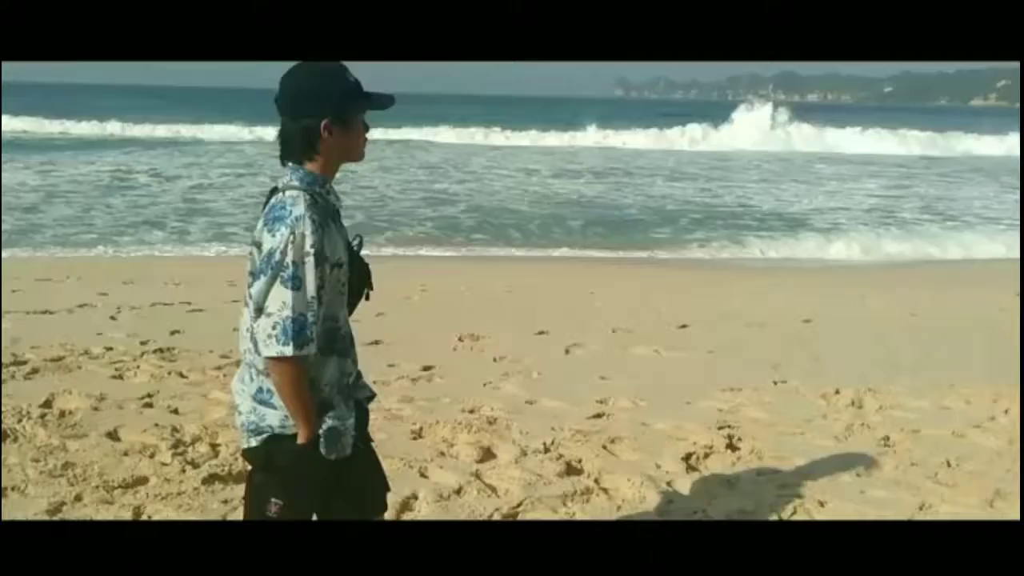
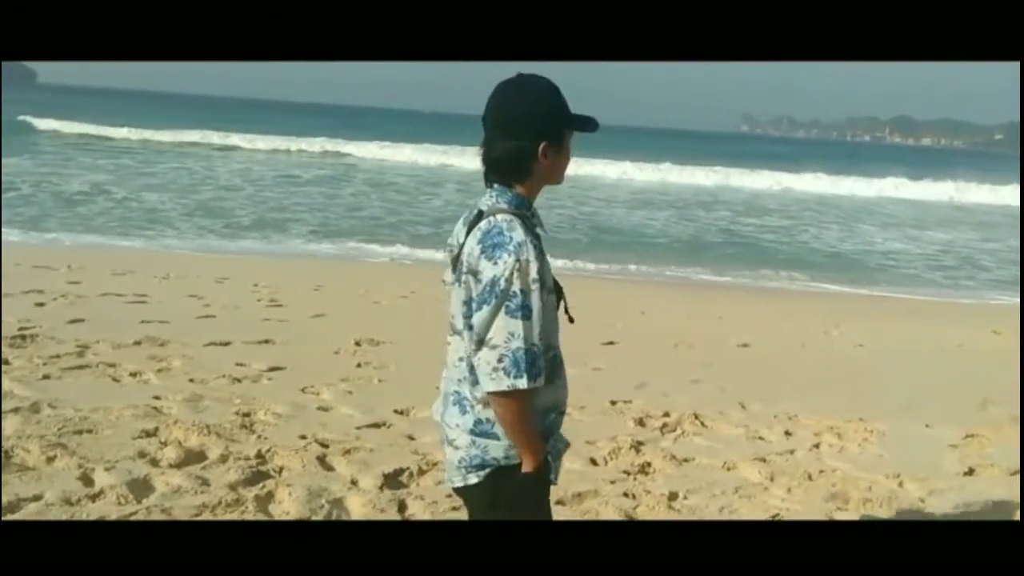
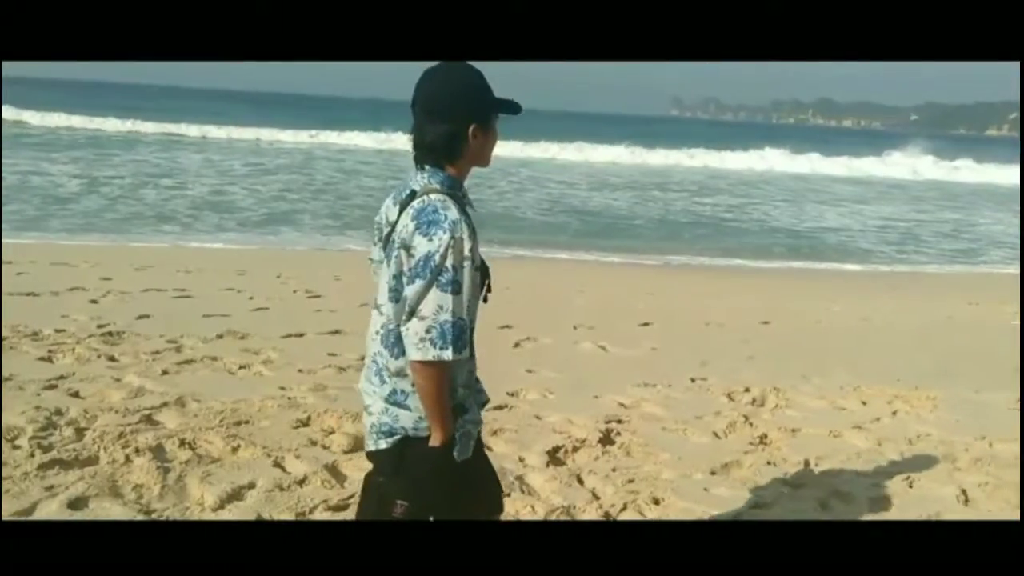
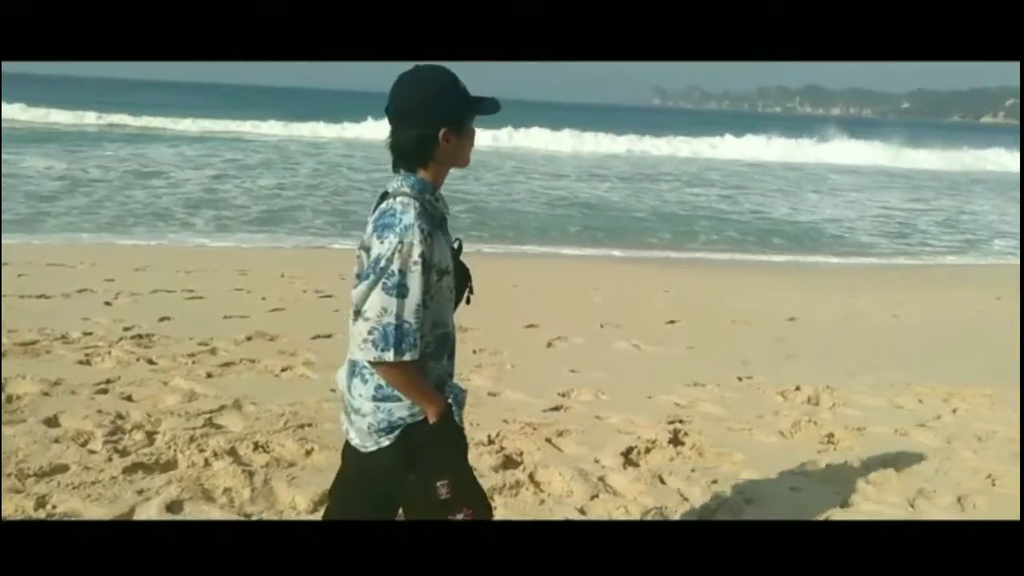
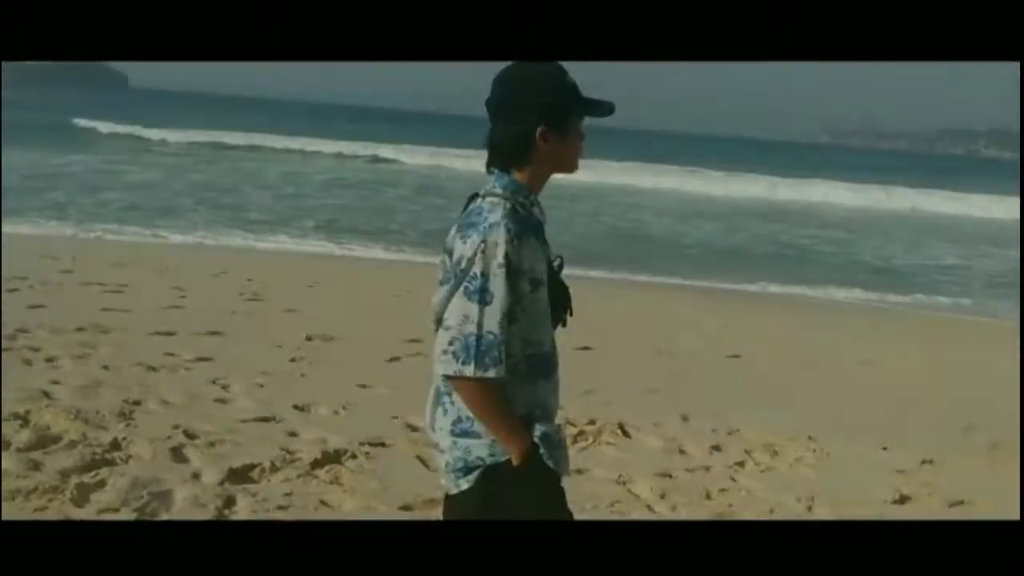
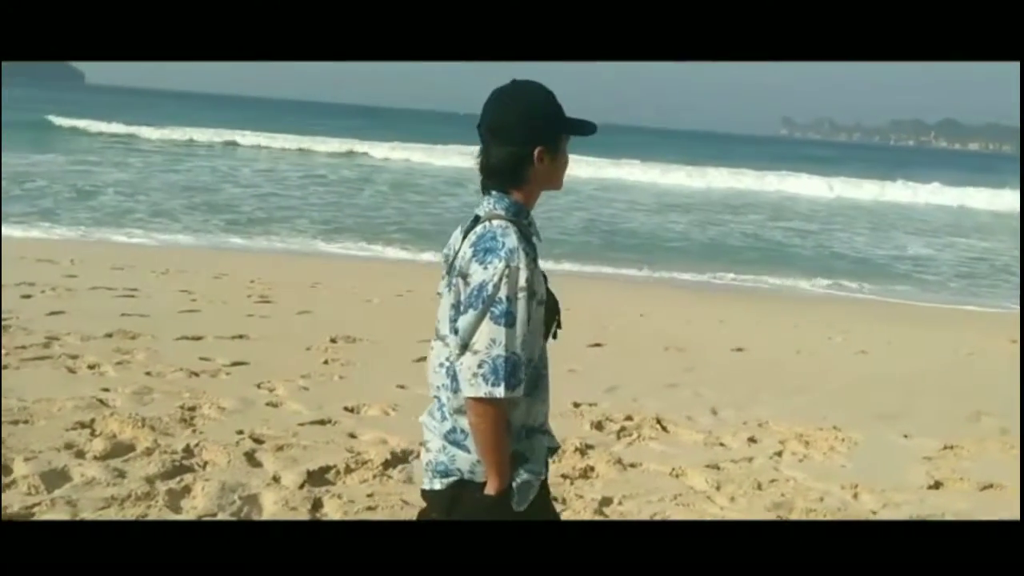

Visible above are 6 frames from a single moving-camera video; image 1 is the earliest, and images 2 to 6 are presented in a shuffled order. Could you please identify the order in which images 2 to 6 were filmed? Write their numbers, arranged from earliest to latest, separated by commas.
4, 3, 2, 6, 5
